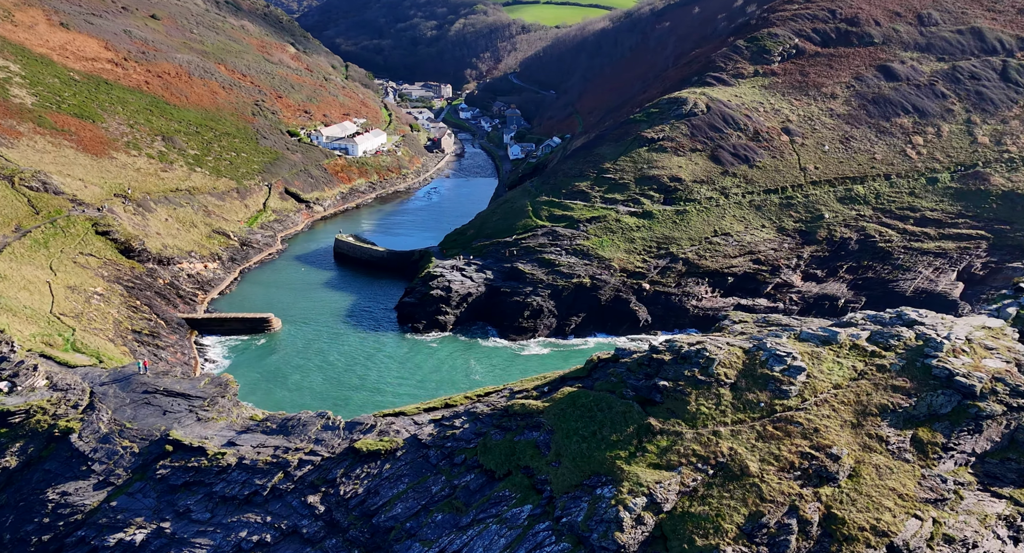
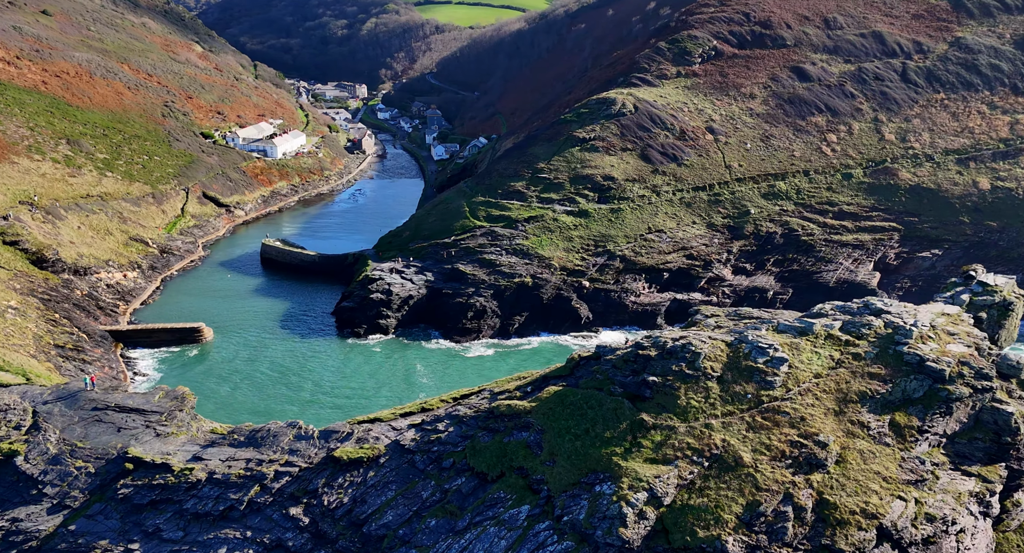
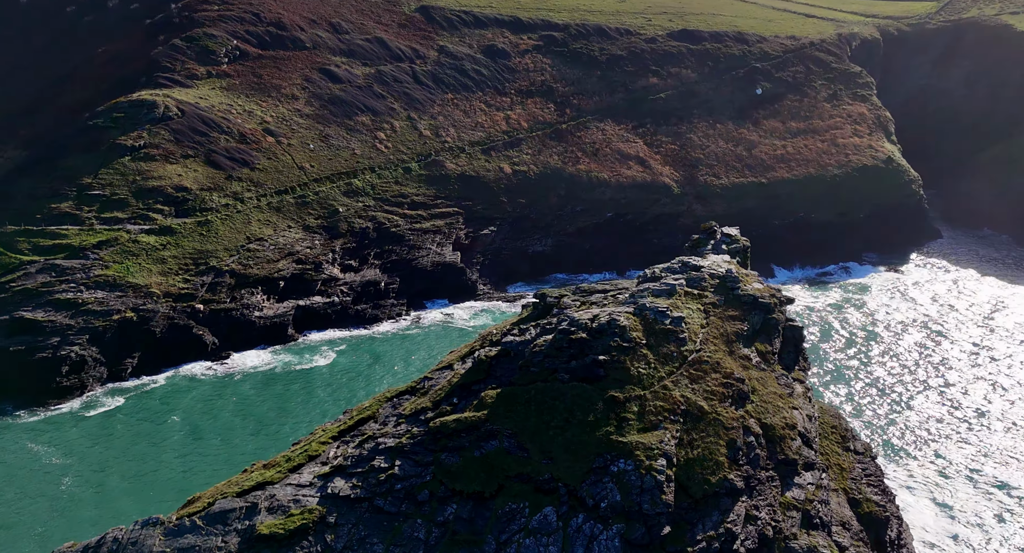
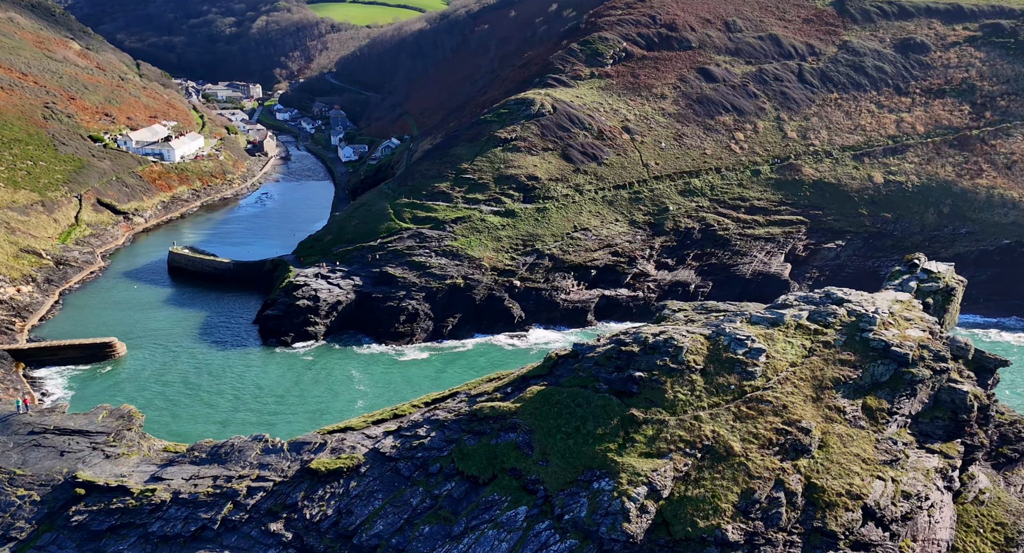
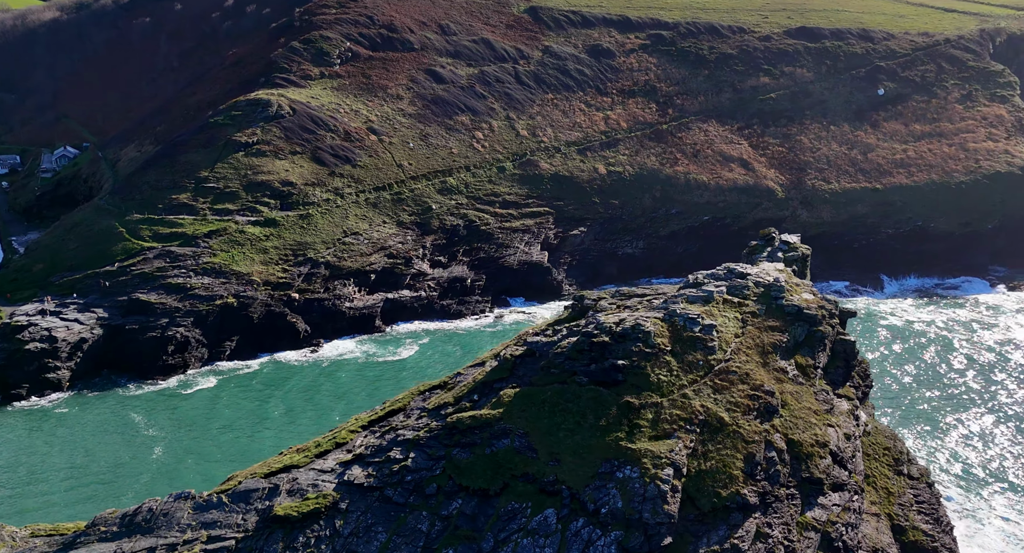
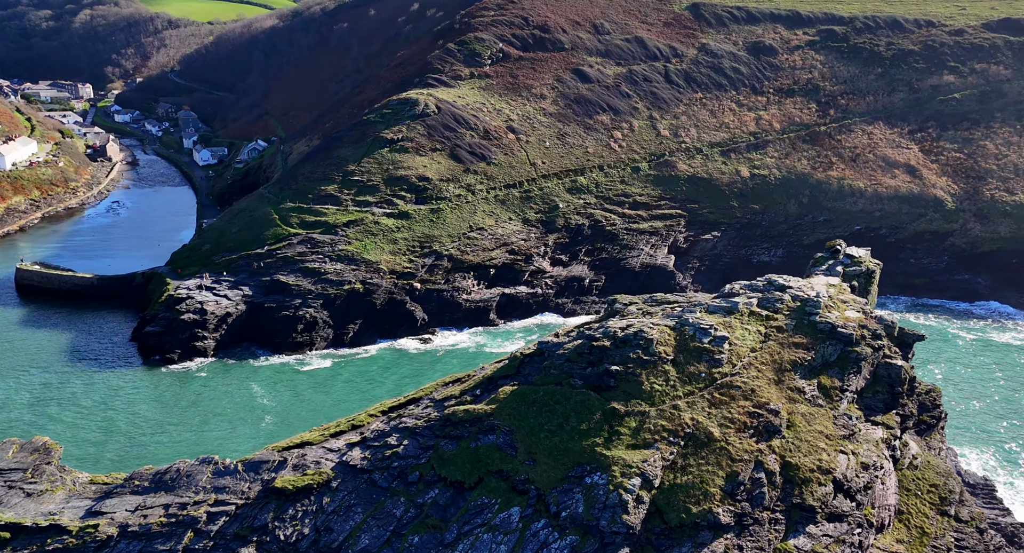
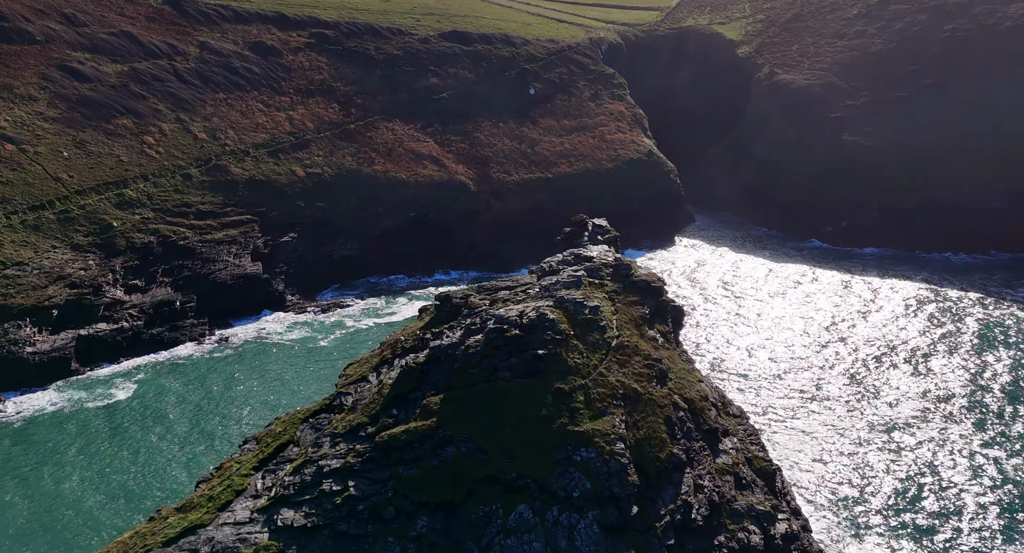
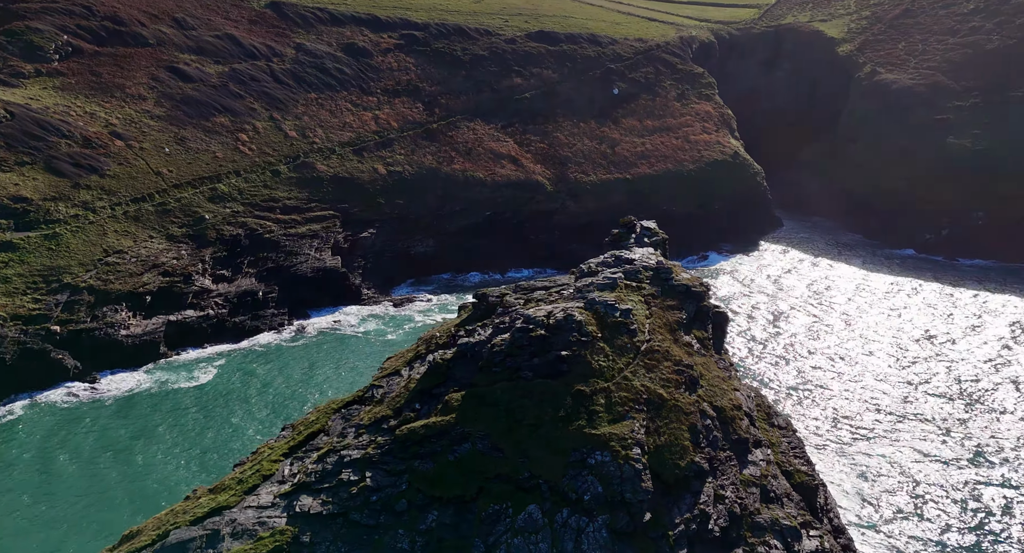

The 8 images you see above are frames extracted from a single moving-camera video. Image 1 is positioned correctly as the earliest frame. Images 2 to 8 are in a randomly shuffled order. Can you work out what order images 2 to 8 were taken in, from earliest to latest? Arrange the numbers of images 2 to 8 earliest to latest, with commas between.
2, 4, 6, 5, 3, 8, 7
